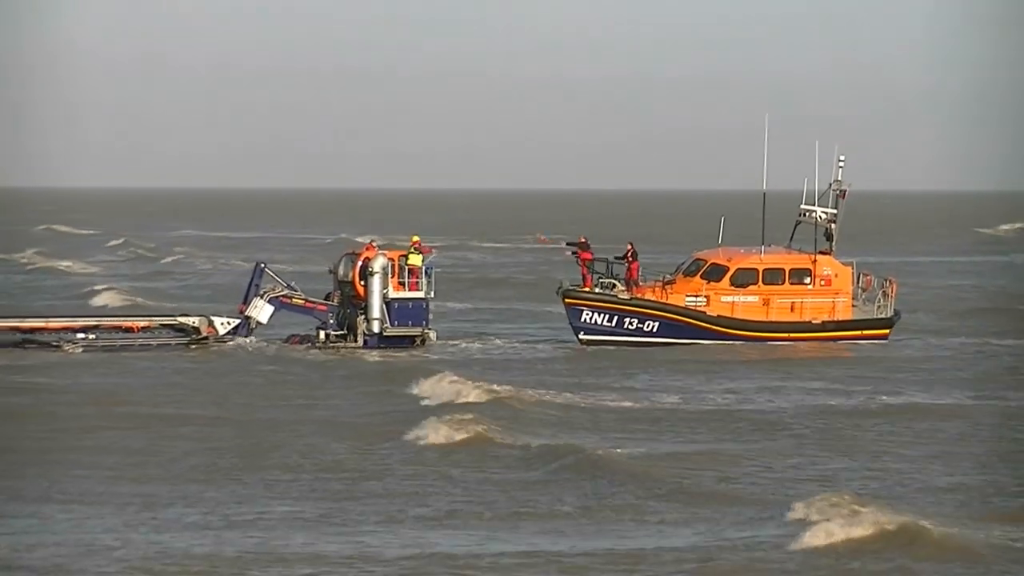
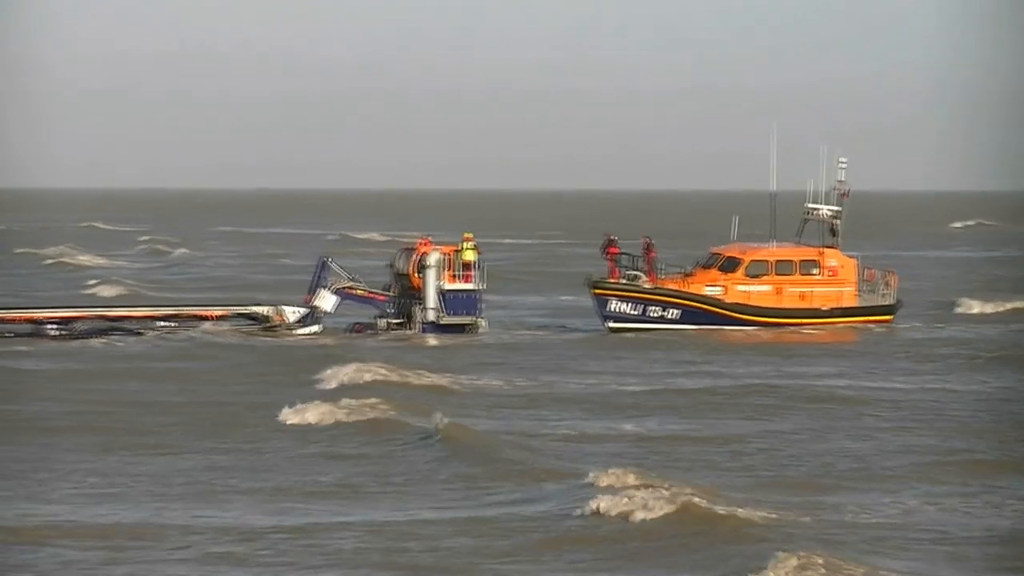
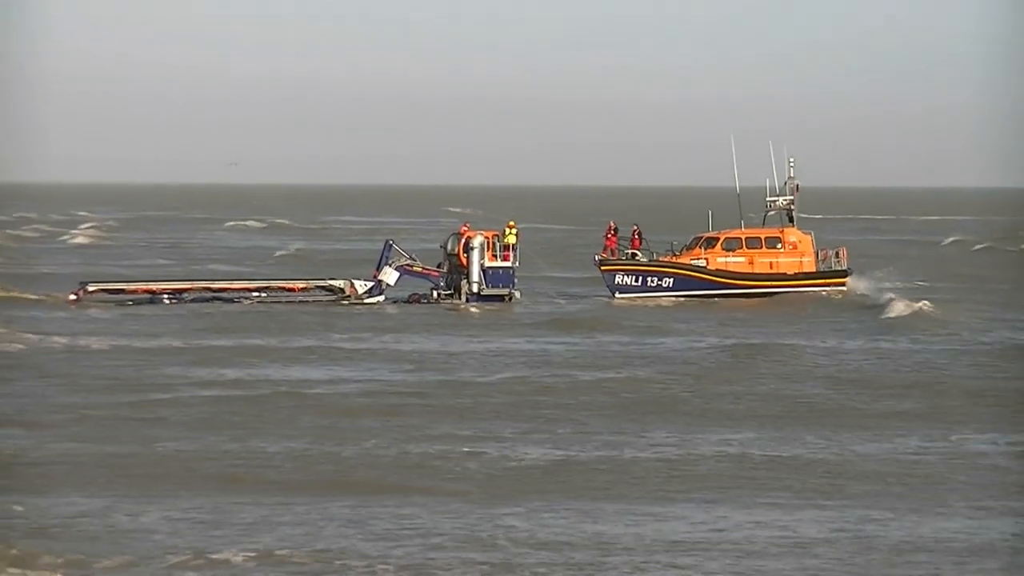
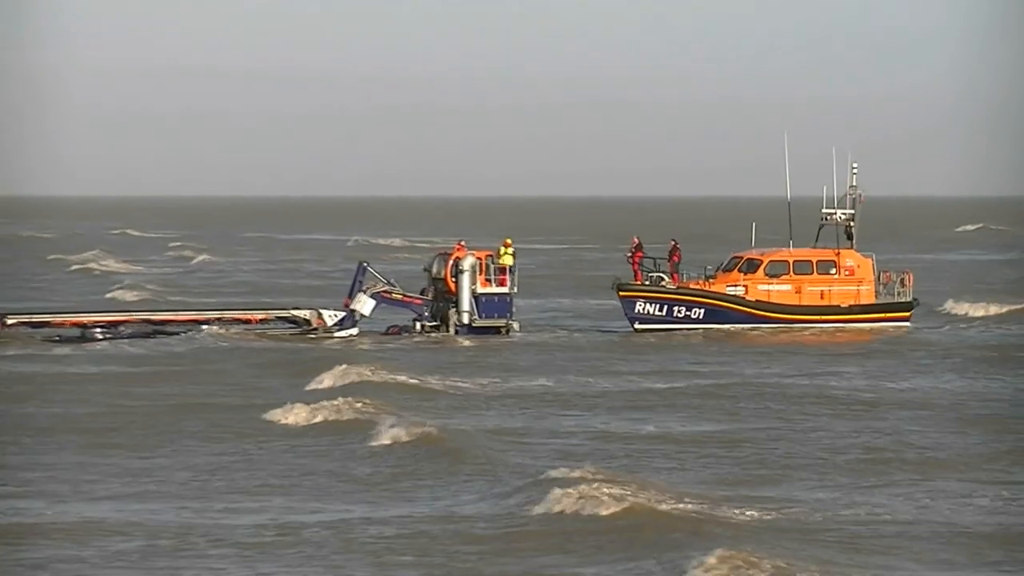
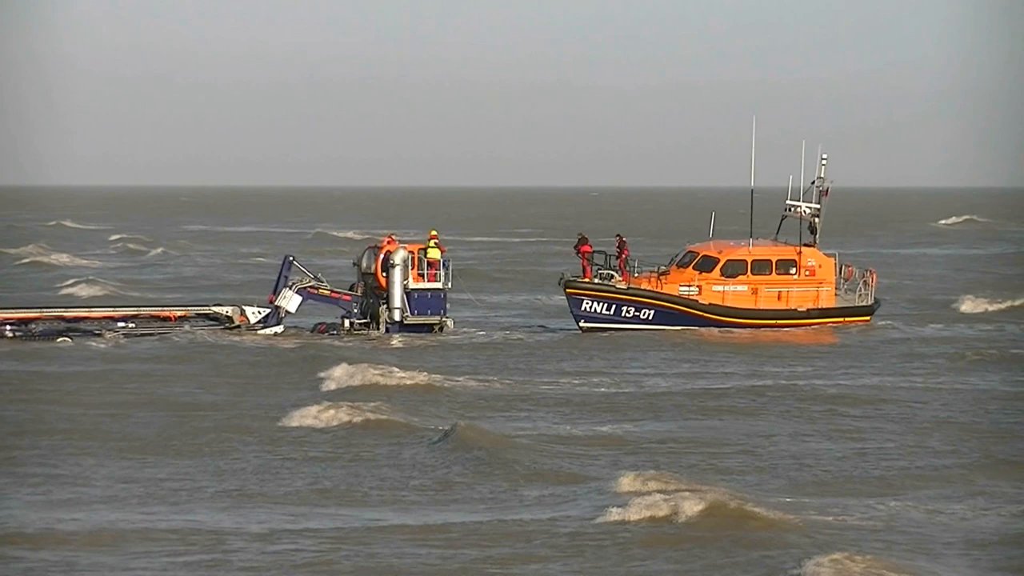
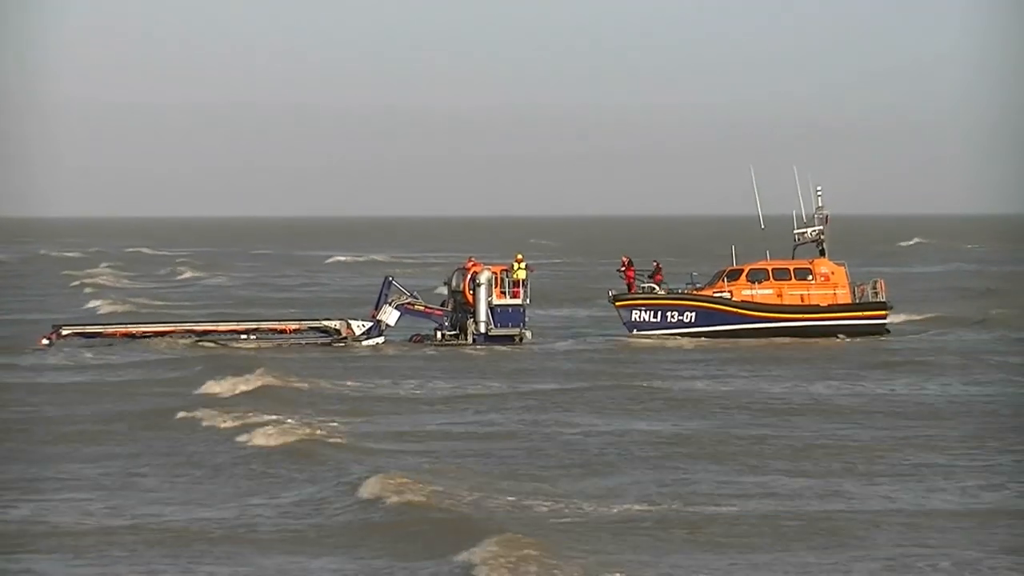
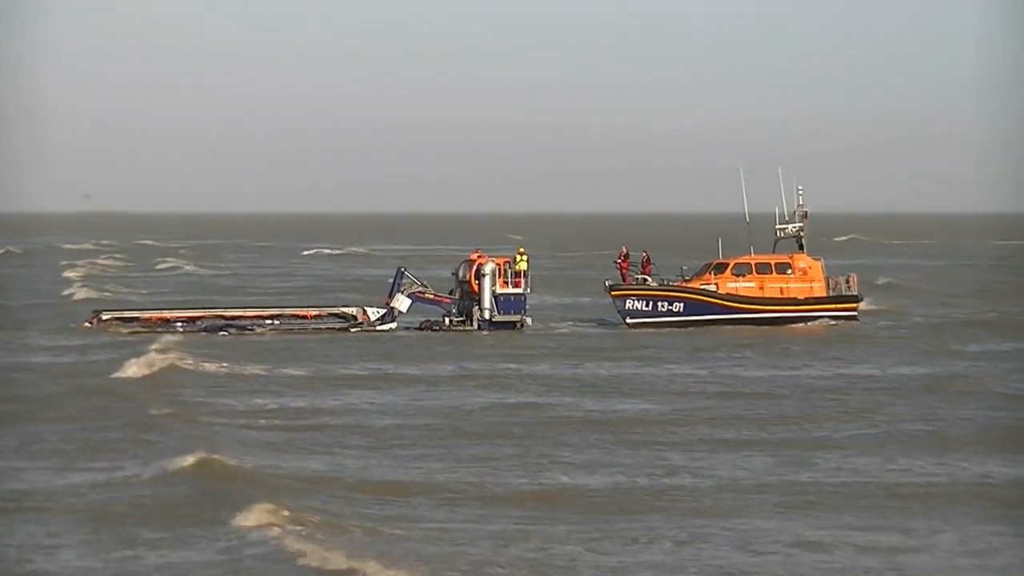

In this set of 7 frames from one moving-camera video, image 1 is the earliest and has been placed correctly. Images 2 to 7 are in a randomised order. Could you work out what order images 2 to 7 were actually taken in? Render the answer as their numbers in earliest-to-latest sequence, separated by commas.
5, 2, 4, 6, 7, 3
